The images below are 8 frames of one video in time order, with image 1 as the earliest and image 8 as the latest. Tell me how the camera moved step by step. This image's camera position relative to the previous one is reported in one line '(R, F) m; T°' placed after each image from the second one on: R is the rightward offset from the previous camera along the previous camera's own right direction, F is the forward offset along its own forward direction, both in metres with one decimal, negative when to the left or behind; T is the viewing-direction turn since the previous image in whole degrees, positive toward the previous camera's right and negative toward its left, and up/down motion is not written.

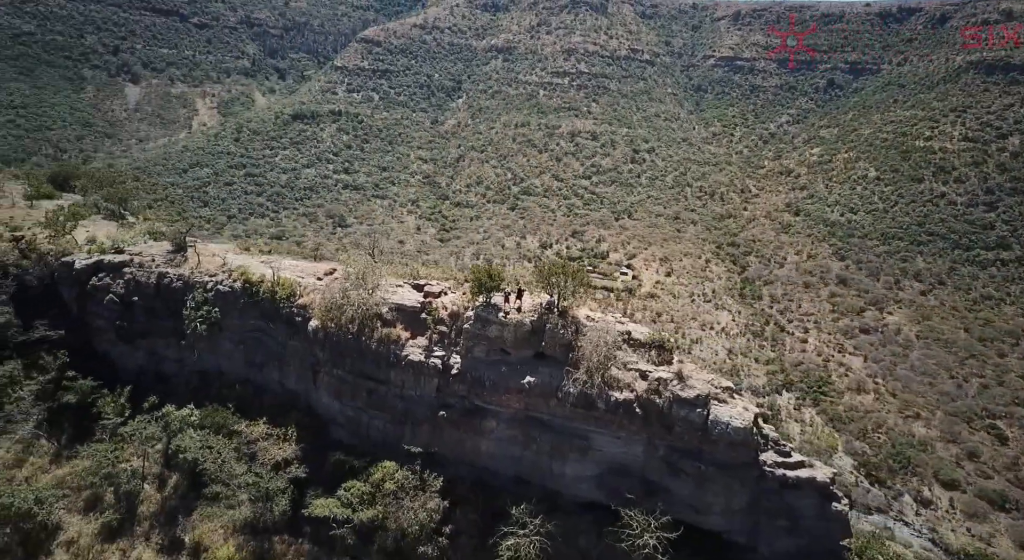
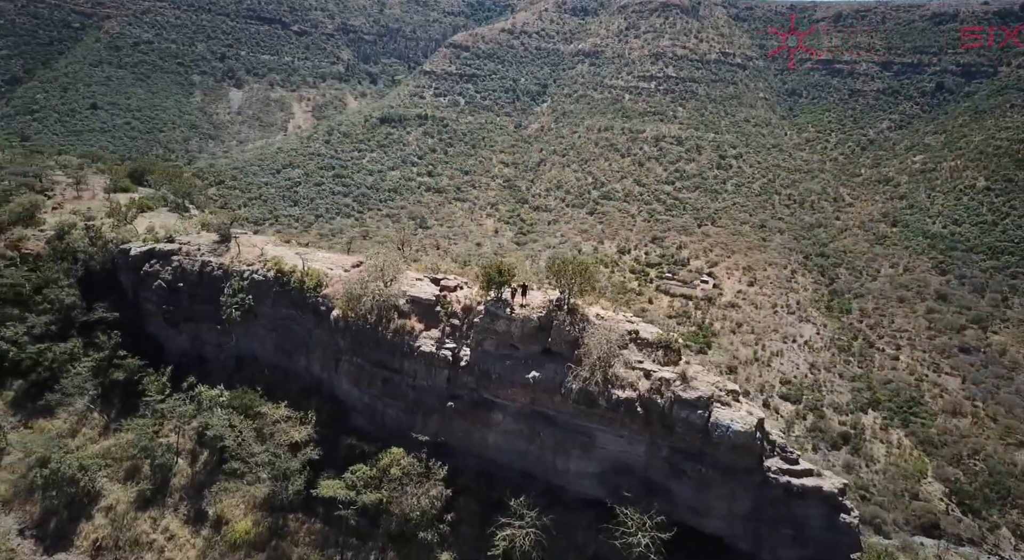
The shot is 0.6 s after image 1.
(+1.8, -0.2) m; -6°
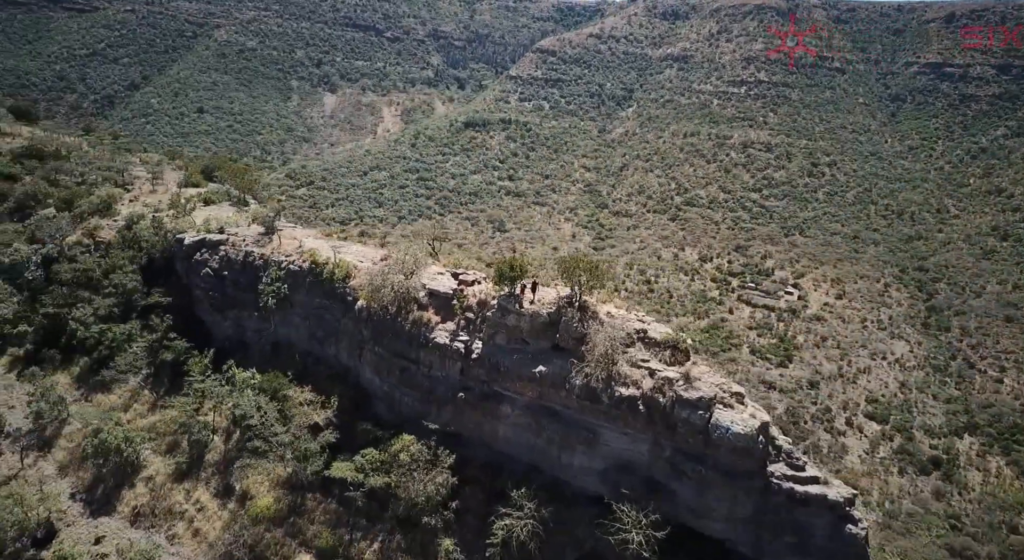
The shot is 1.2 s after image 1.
(+1.8, -0.2) m; -6°
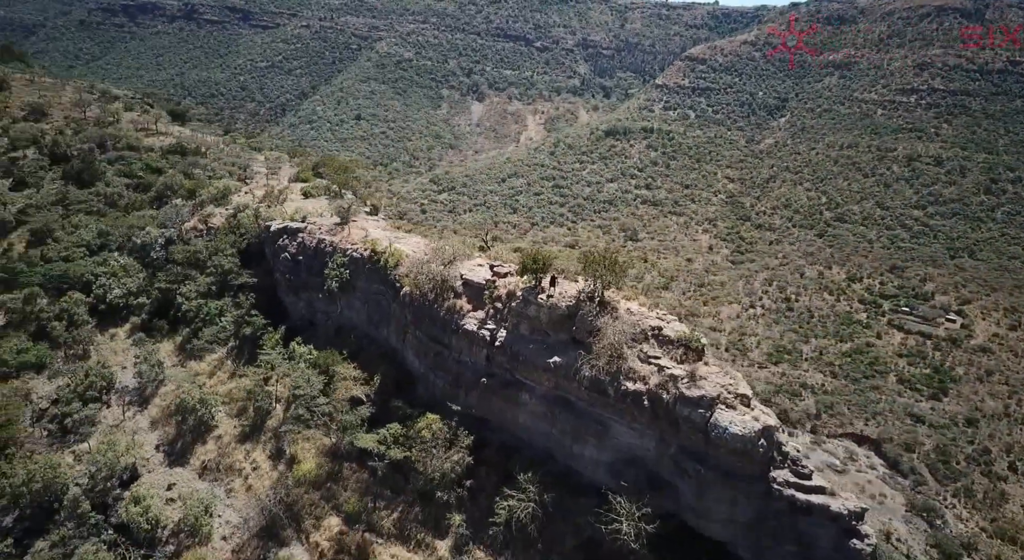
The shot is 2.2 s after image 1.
(+3.0, -0.4) m; -10°
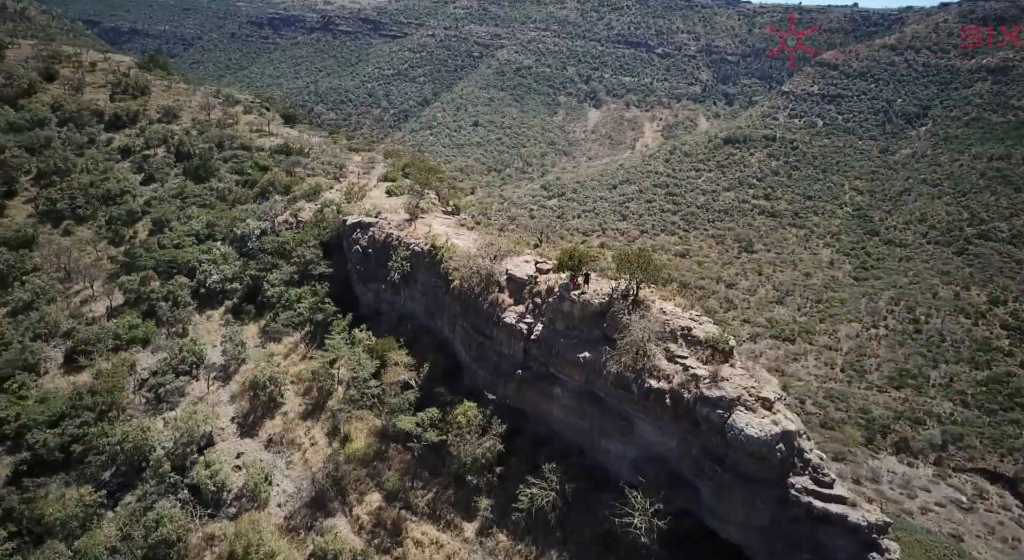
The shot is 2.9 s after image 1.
(+2.0, -0.4) m; -8°
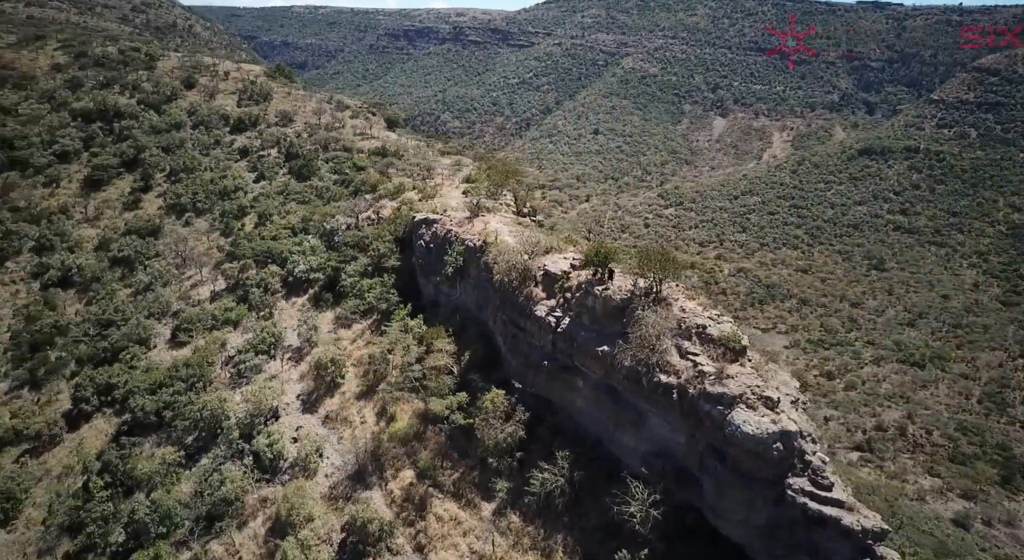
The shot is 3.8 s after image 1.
(+2.6, -0.7) m; -9°
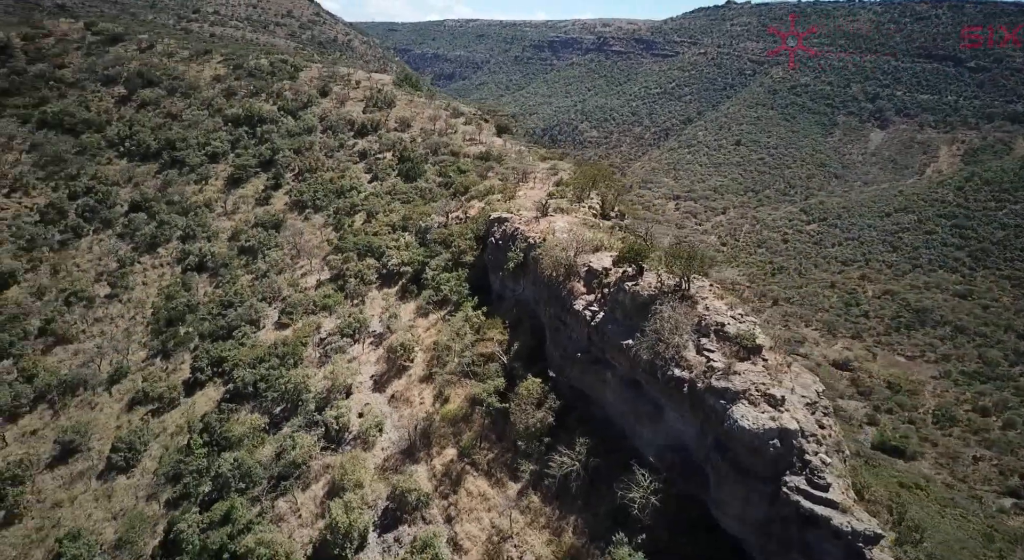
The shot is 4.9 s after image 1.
(+2.9, -0.9) m; -10°
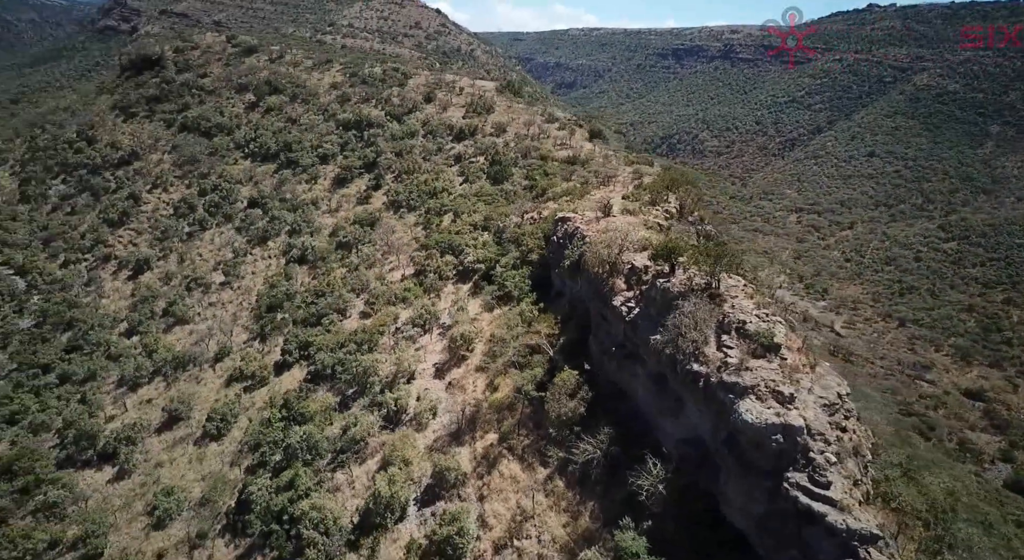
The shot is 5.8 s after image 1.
(+2.3, -0.9) m; -9°
